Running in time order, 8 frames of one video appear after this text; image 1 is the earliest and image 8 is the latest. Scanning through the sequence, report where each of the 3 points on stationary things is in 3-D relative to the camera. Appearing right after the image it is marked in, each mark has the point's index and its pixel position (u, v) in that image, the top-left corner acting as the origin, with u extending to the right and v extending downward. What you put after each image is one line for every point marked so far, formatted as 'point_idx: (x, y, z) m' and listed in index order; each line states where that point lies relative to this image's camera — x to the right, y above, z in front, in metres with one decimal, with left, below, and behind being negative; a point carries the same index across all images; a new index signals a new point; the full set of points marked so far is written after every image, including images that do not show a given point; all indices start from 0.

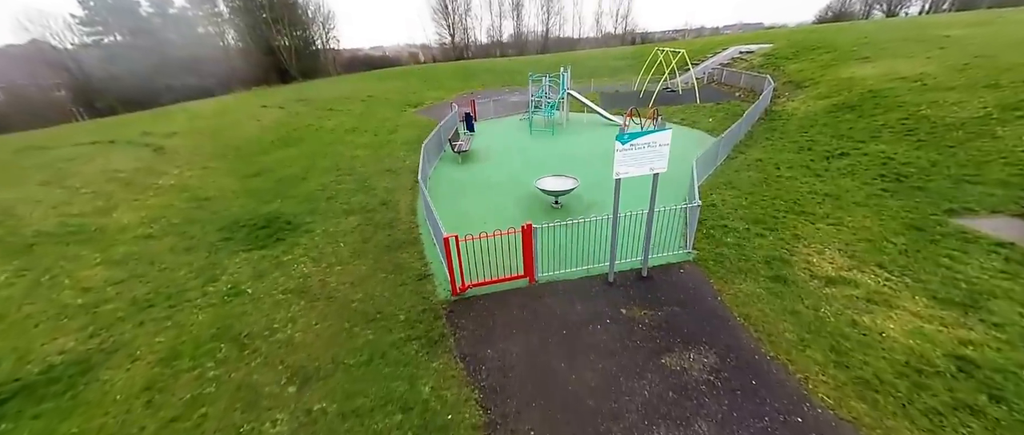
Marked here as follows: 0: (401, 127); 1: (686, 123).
0: (-5.3, +4.2, +15.4) m
1: (+7.8, +4.2, +14.6) m
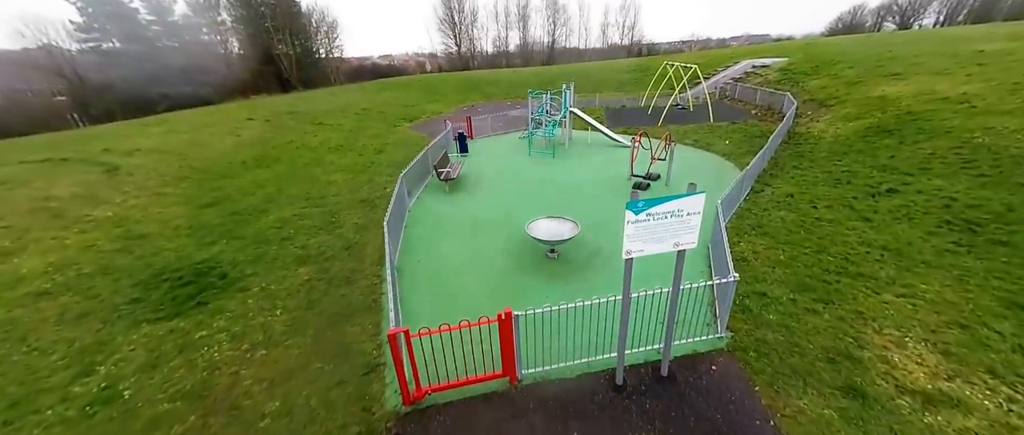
0: (-5.4, +3.2, +14.3) m
1: (+7.7, +3.0, +13.4) m
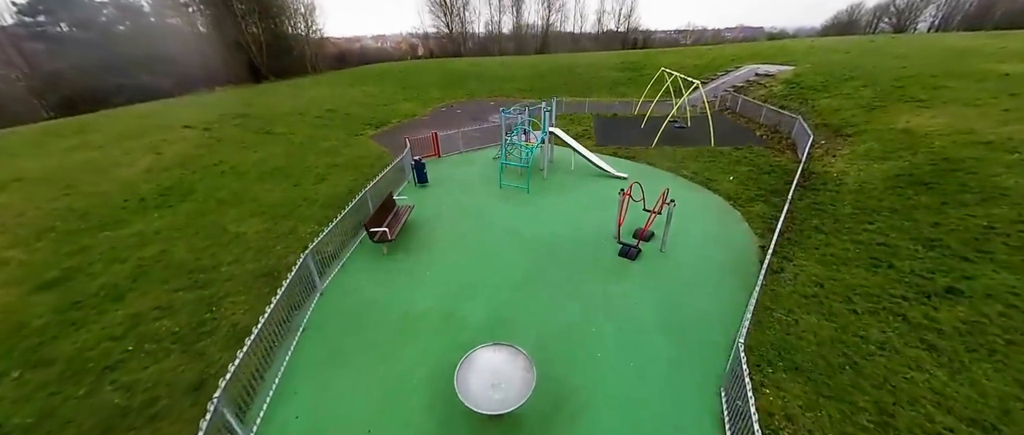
0: (-6.5, +1.8, +12.1) m
1: (+6.6, +1.3, +11.5) m
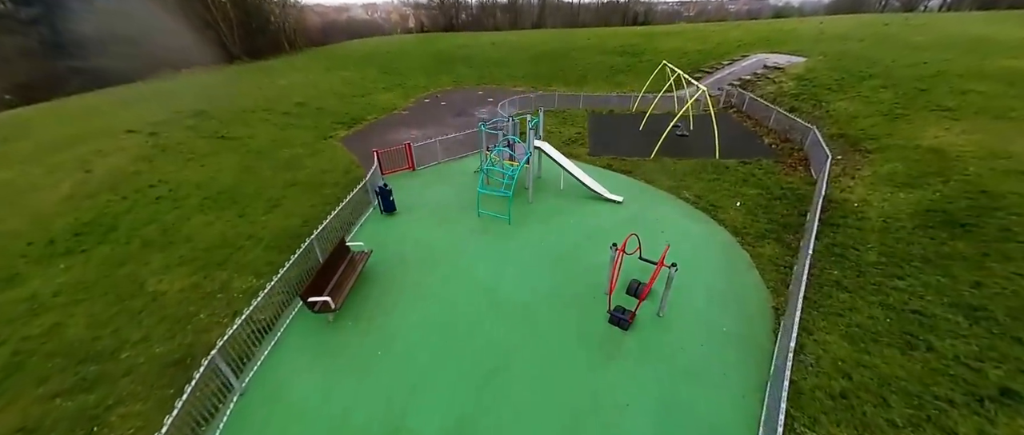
0: (-7.1, +0.9, +10.6) m
1: (+6.0, +0.4, +10.3) m
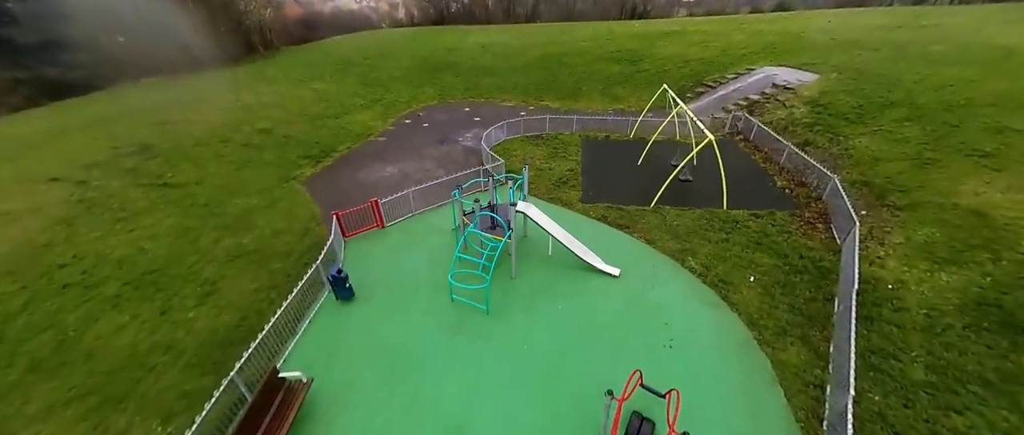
0: (-7.7, -1.3, +9.1) m
1: (+5.4, -1.7, +8.9) m
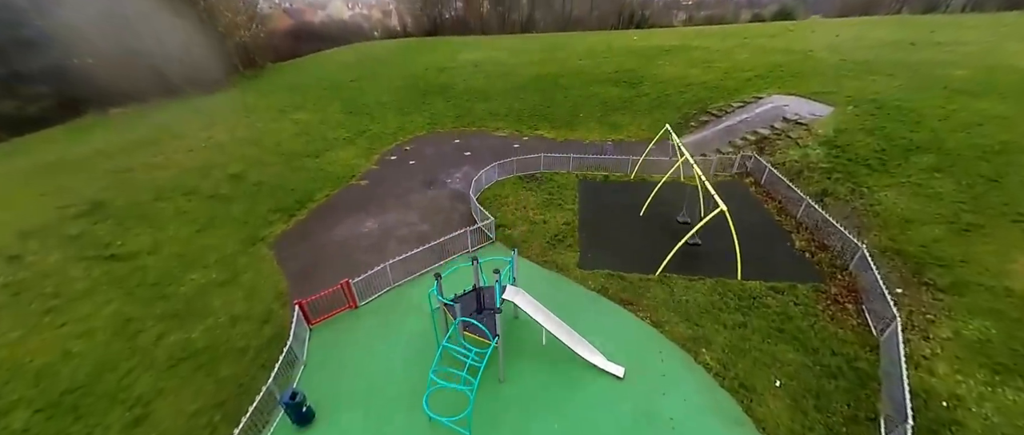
0: (-8.0, -3.7, +7.8) m
1: (+5.1, -4.0, +7.7) m
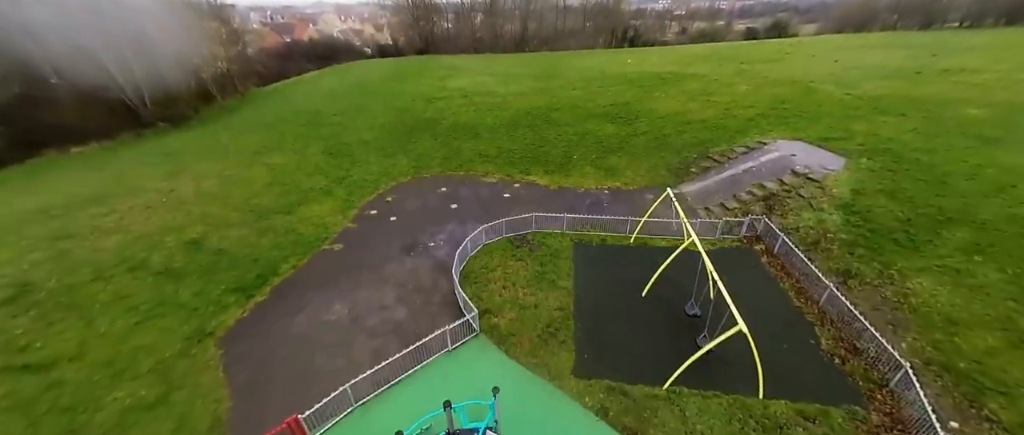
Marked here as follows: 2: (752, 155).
0: (-8.4, -6.7, +6.2) m
1: (+4.8, -6.8, +6.1) m
2: (+13.4, +3.6, +18.1) m
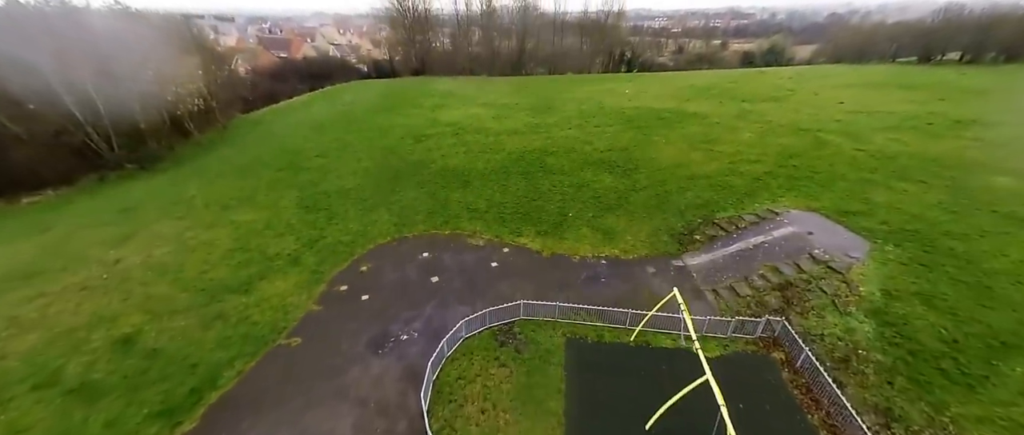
0: (-9.0, -10.0, +4.1) m
1: (+4.1, -10.3, +4.2) m
2: (+12.8, -0.4, +16.6) m
